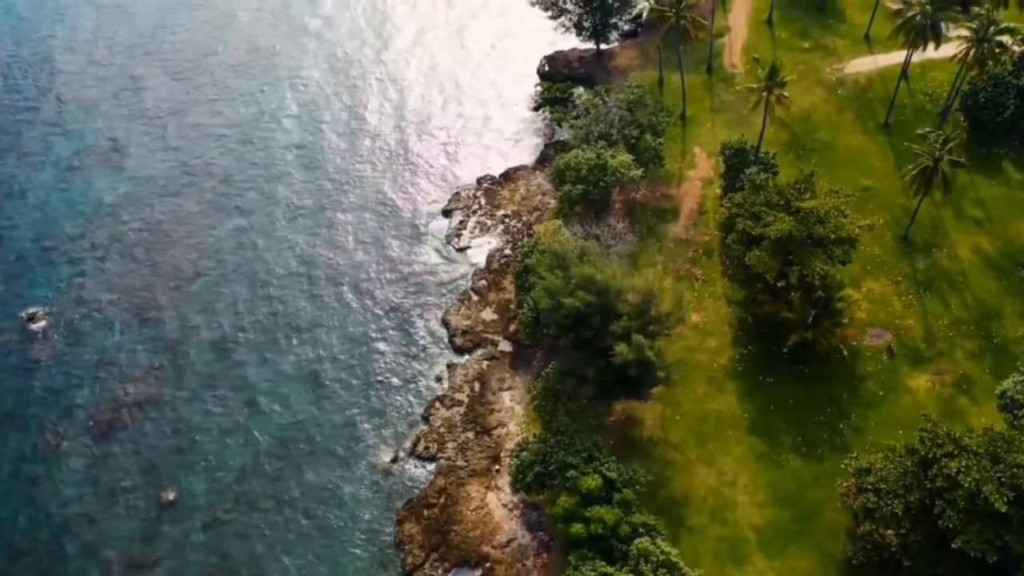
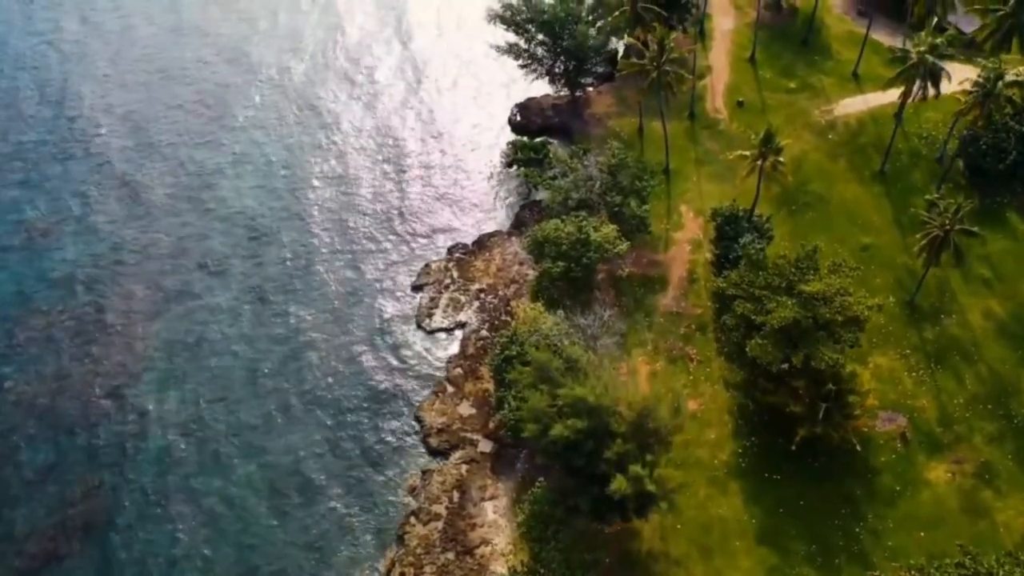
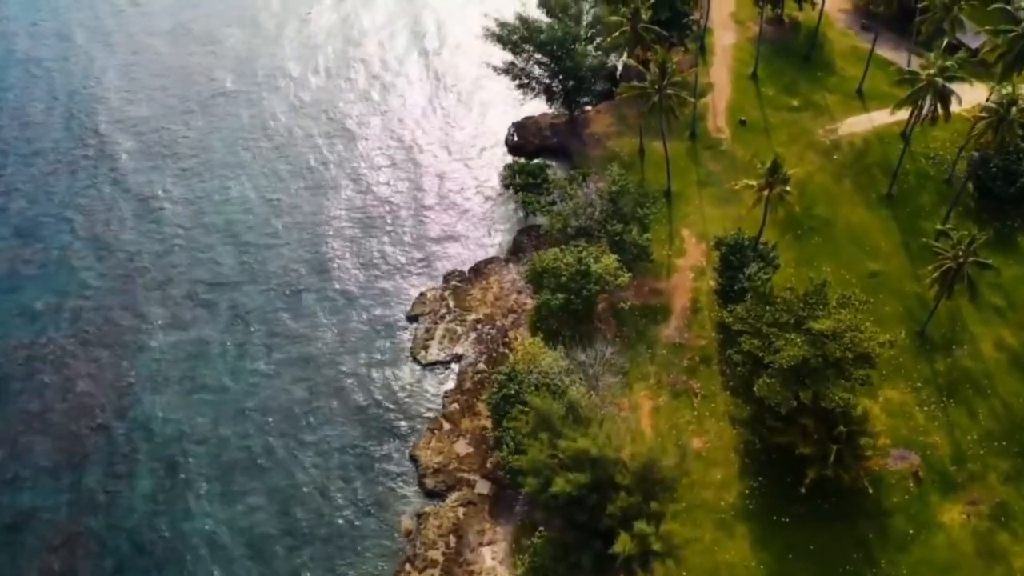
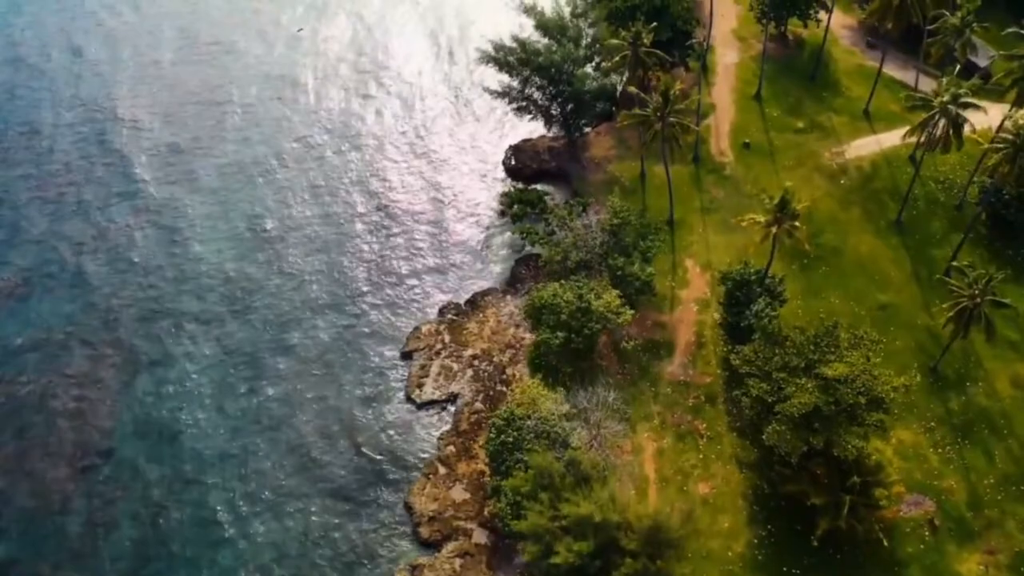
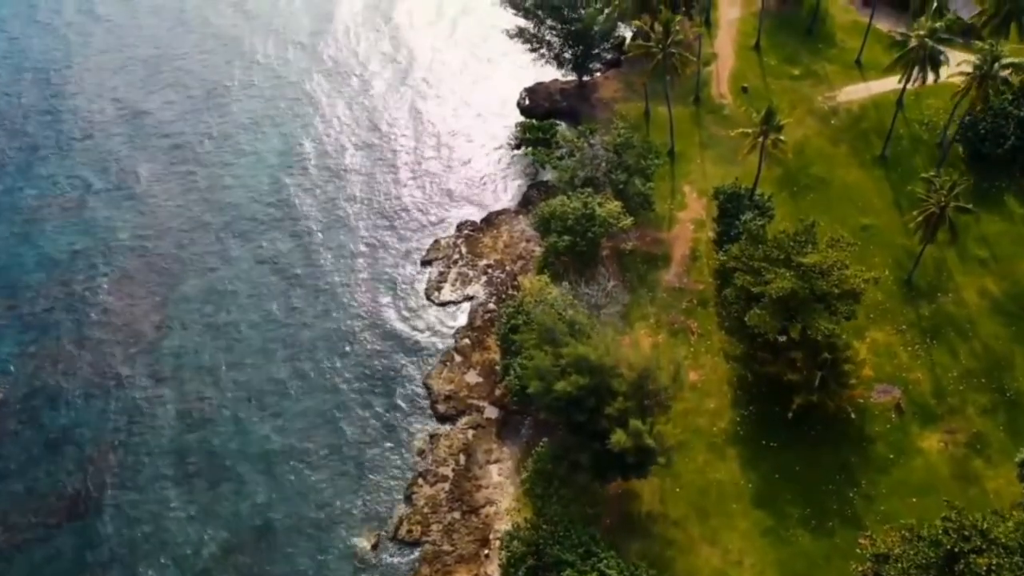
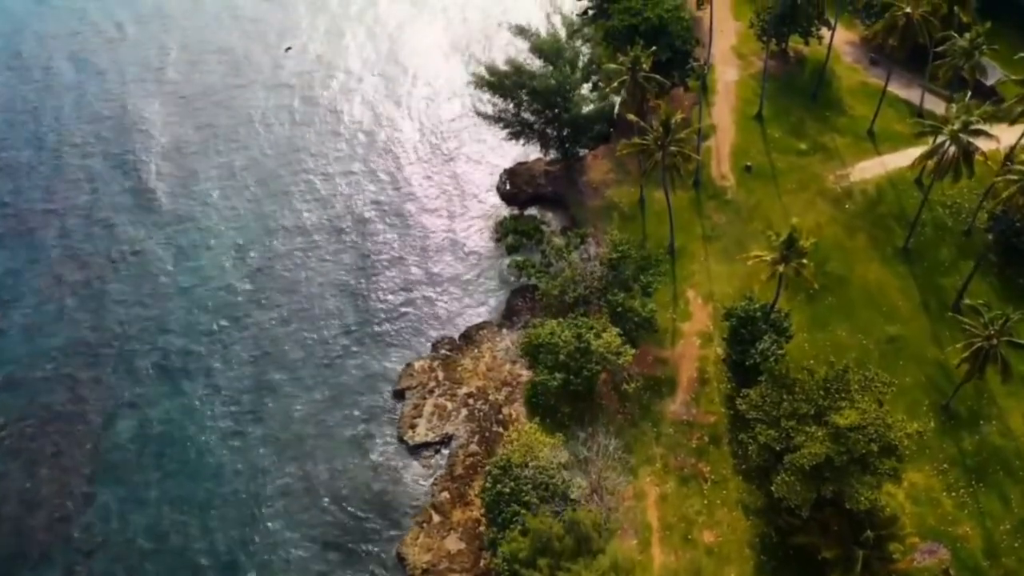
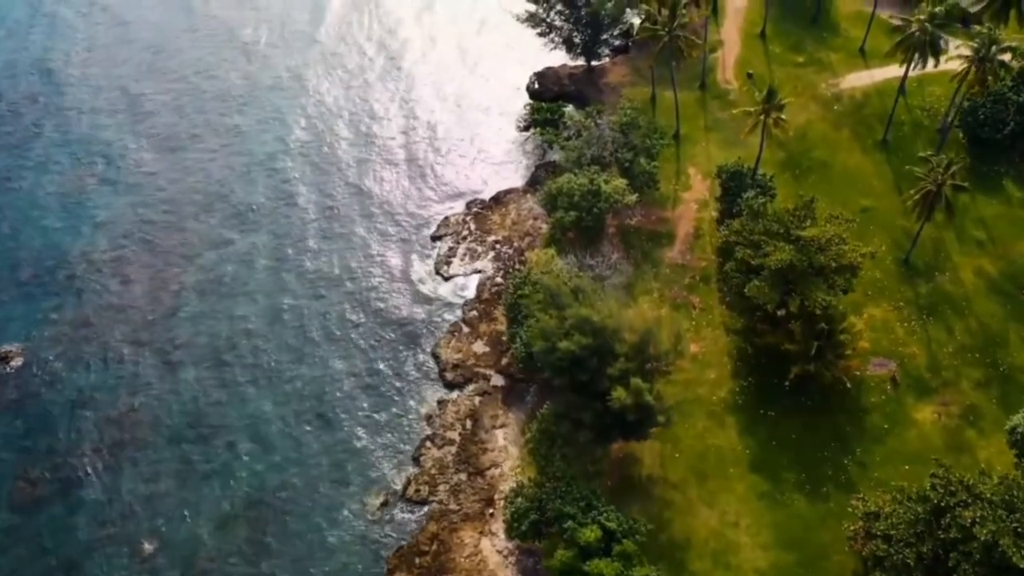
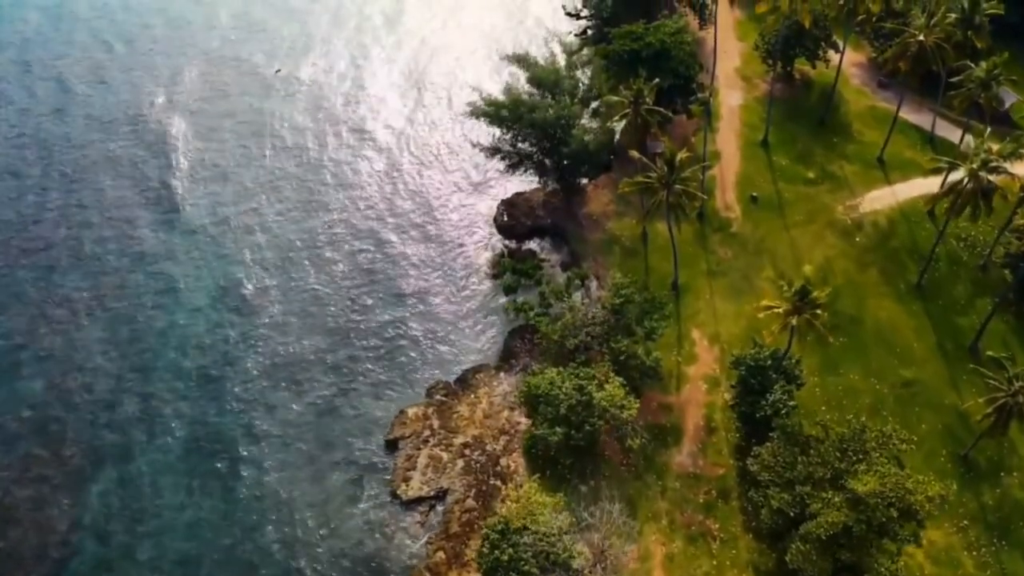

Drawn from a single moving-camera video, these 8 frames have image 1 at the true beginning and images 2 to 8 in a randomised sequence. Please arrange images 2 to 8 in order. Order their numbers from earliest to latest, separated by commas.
7, 5, 2, 3, 4, 6, 8
